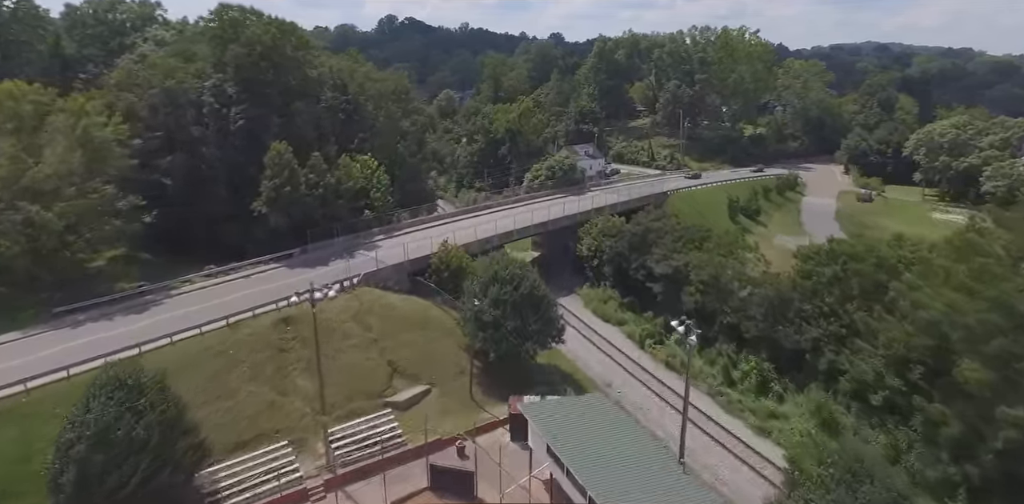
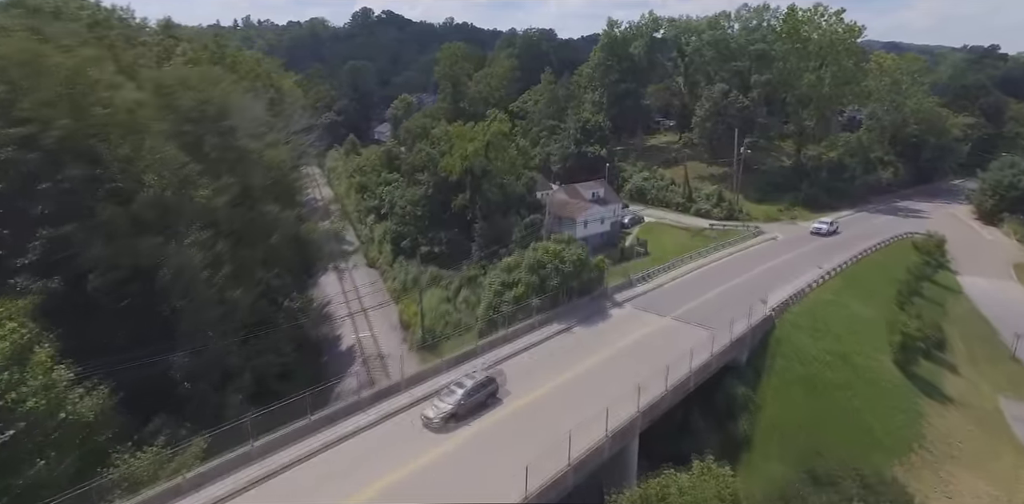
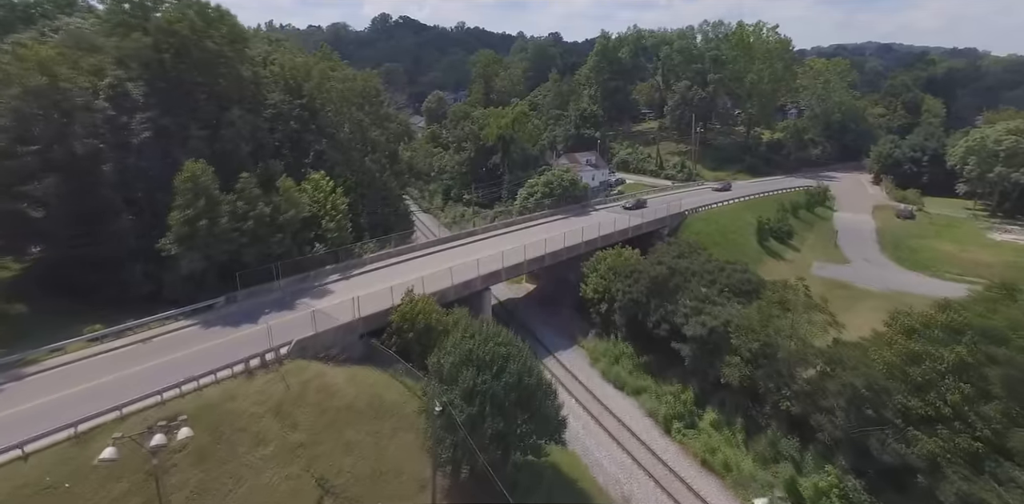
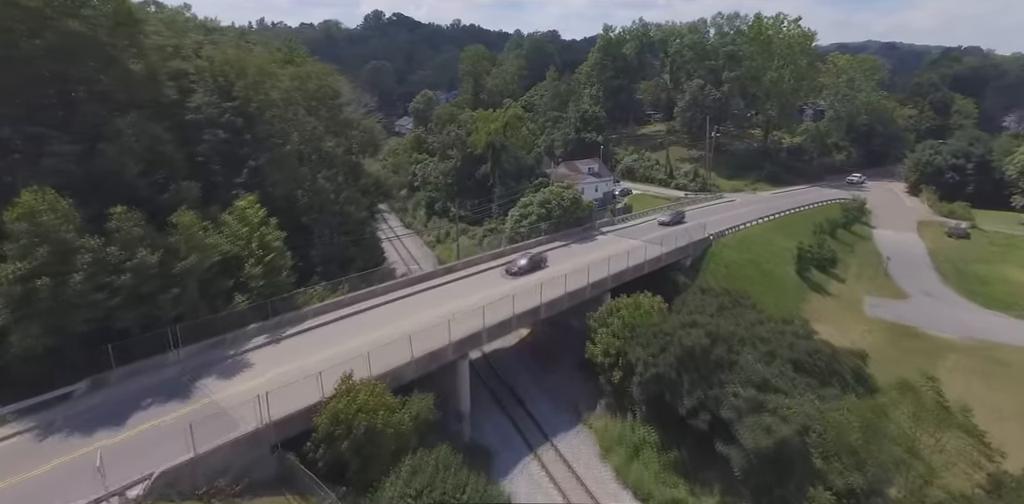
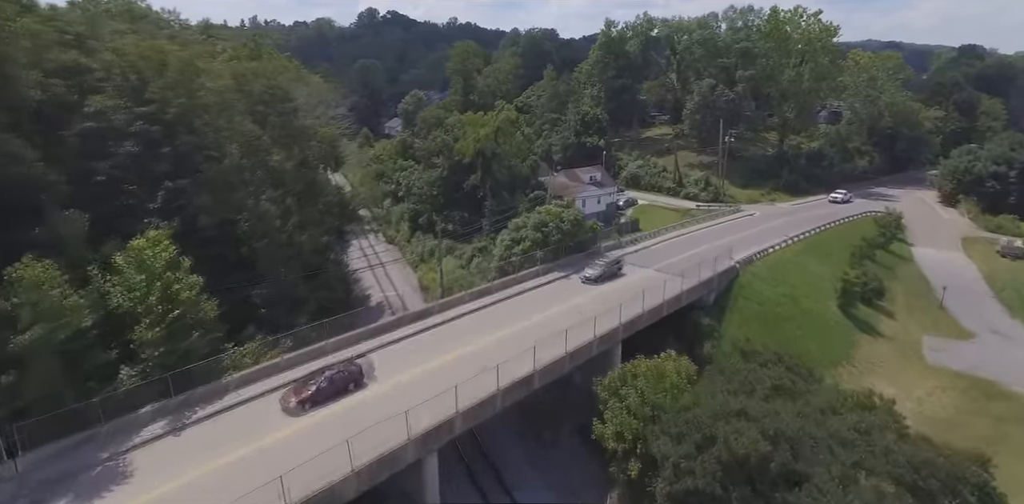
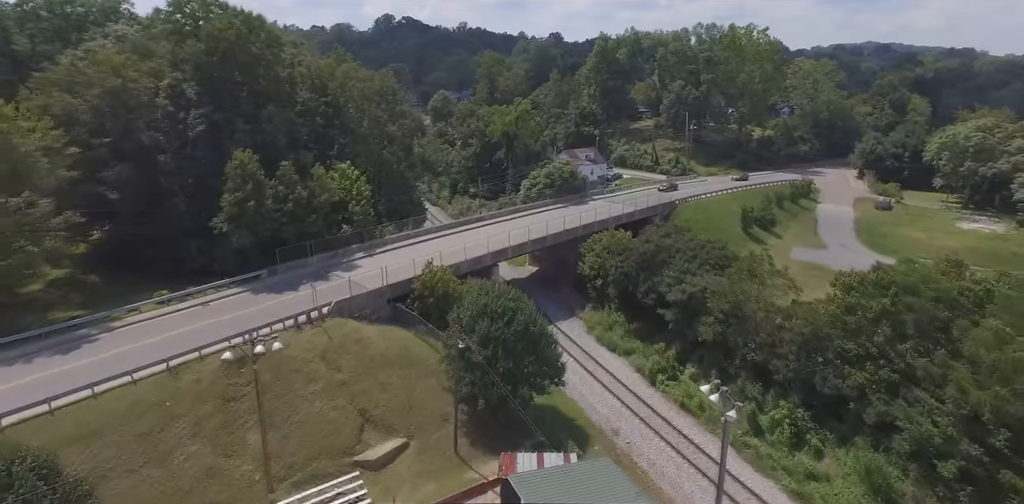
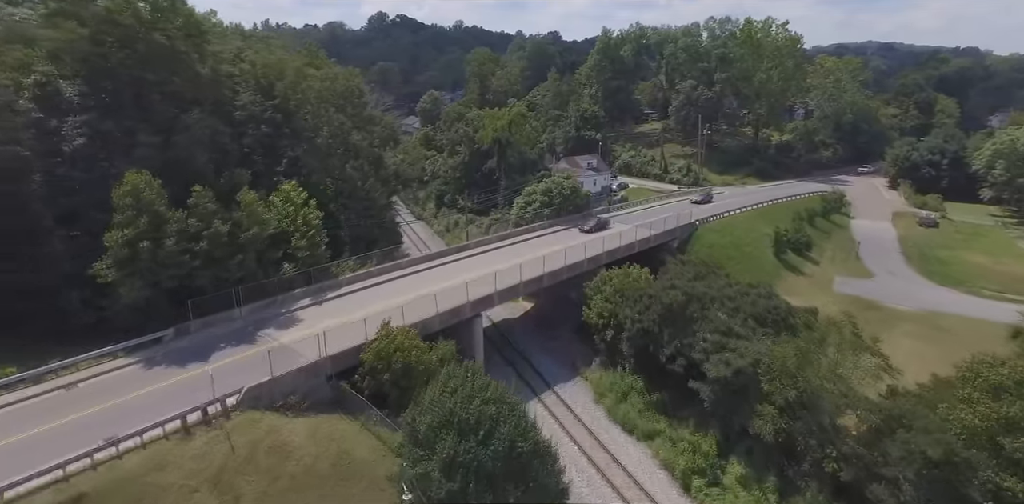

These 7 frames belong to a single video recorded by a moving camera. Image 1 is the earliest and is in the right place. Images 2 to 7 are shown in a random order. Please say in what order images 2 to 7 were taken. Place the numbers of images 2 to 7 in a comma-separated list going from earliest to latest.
6, 3, 7, 4, 5, 2
